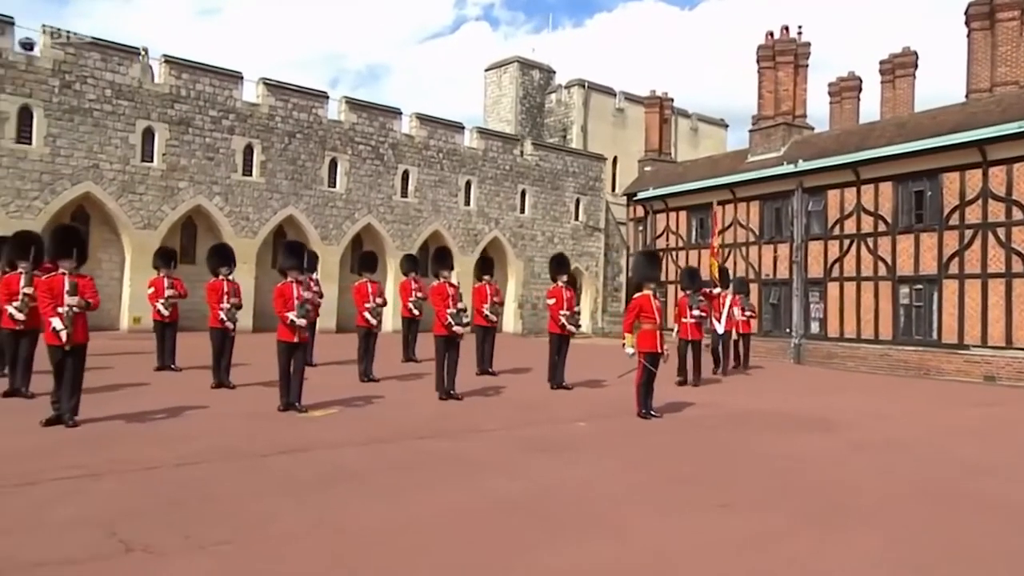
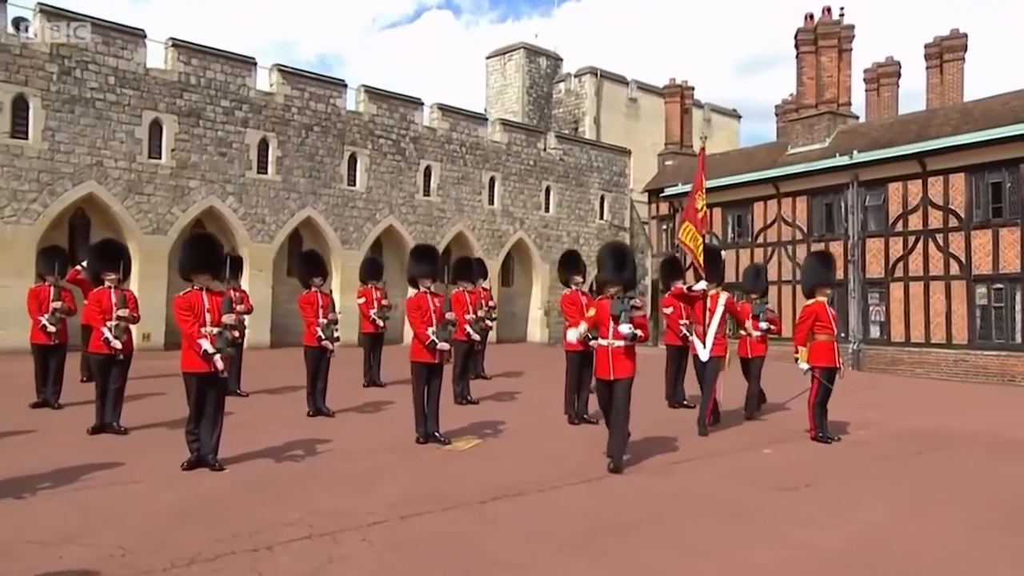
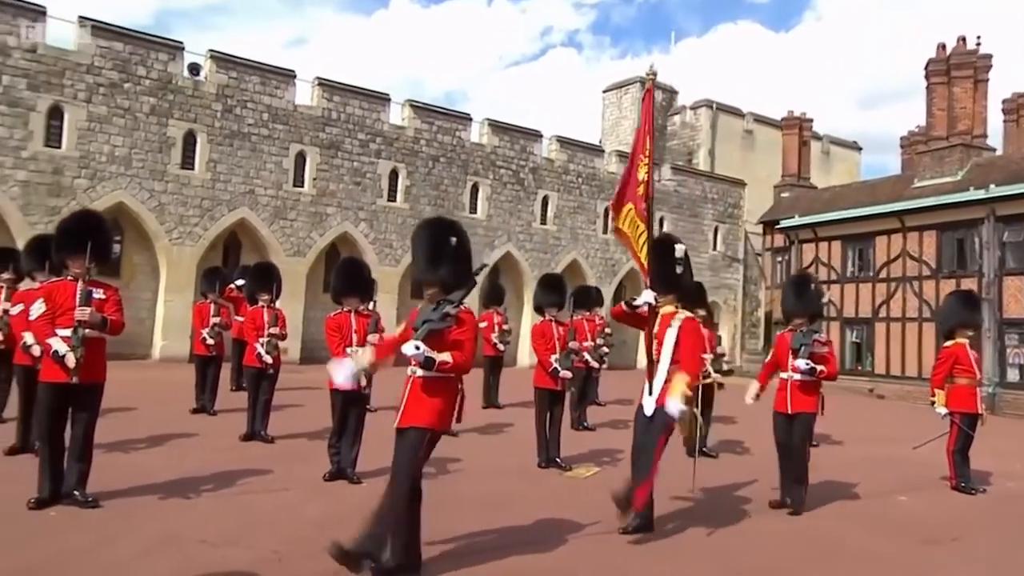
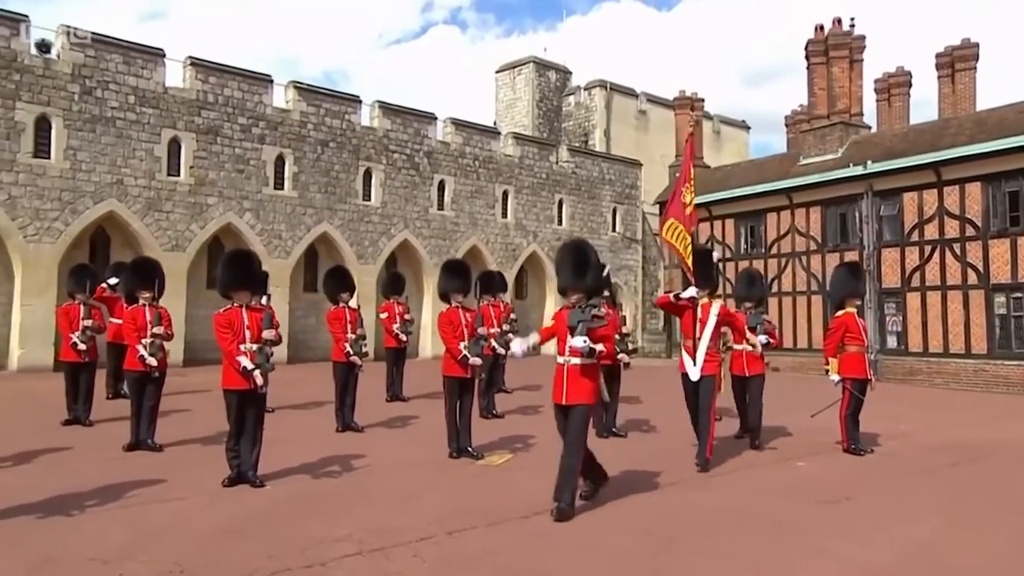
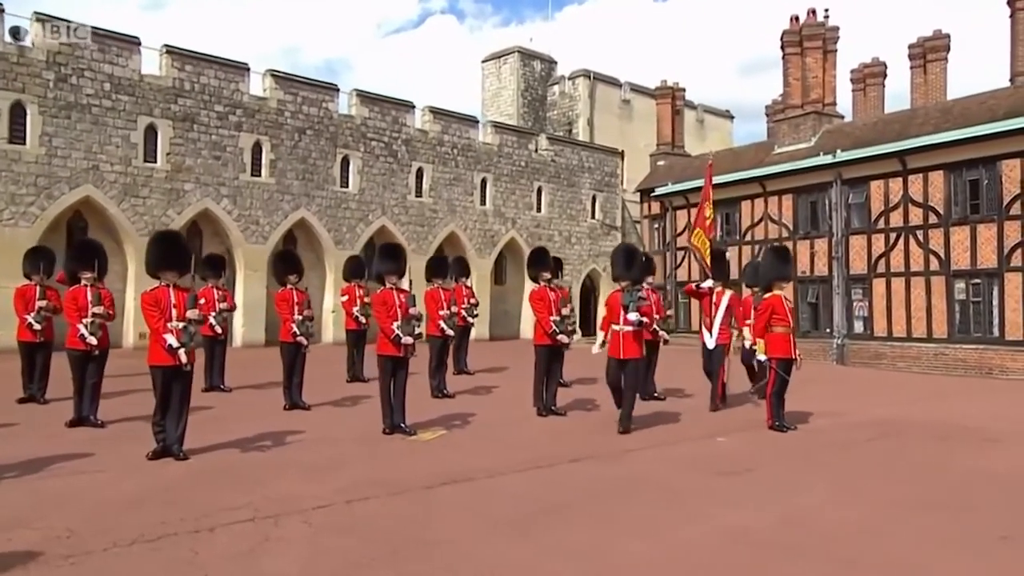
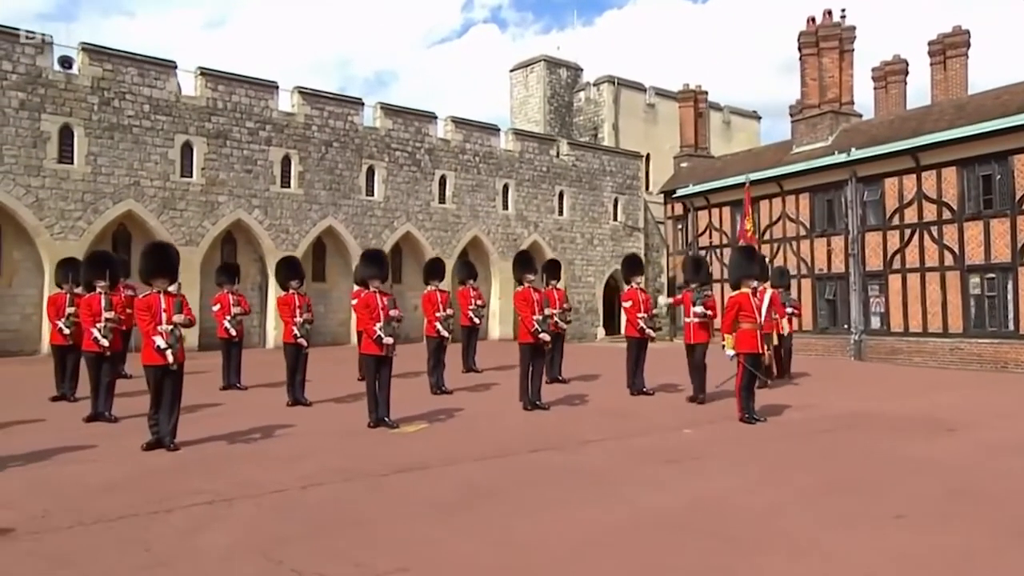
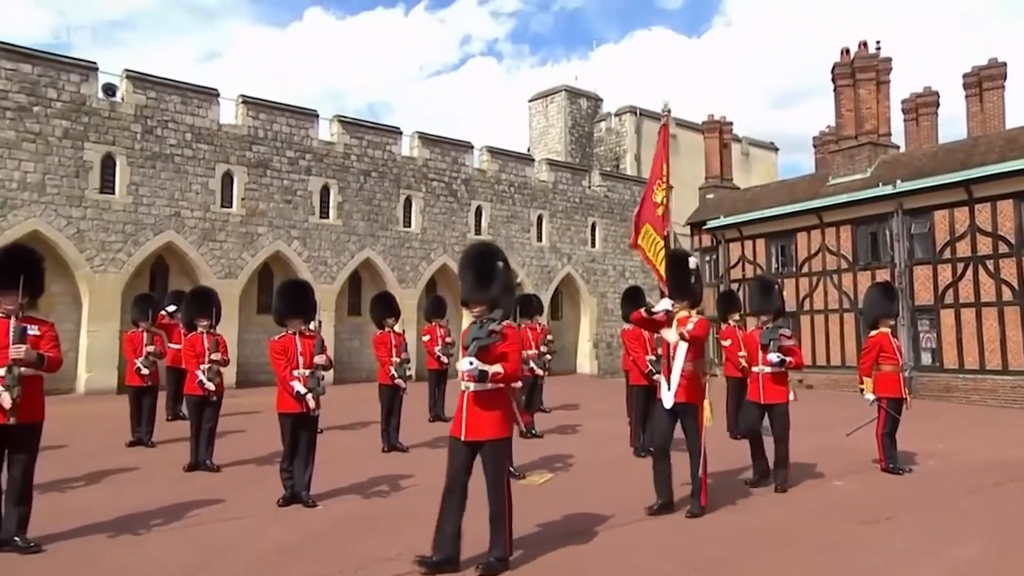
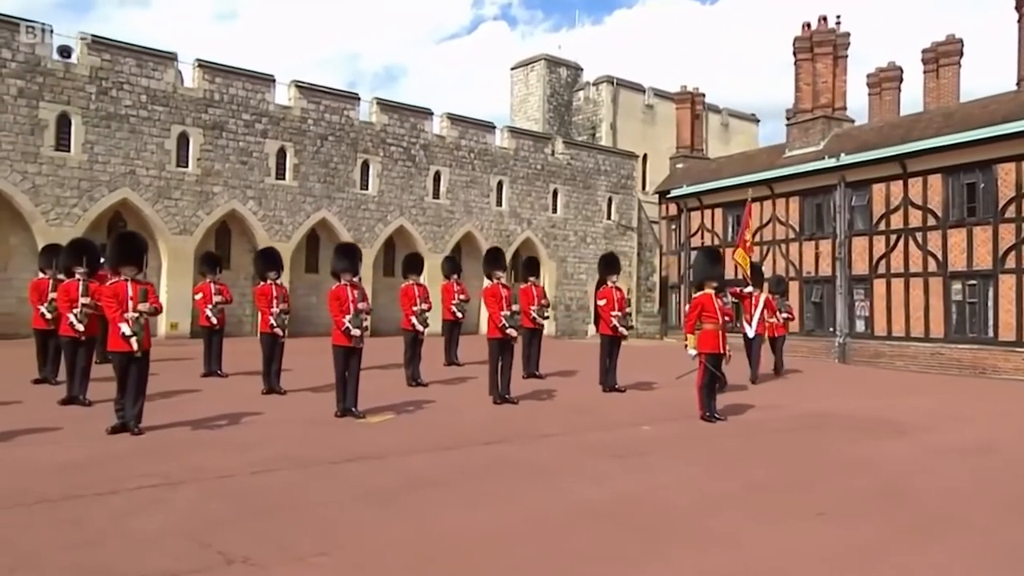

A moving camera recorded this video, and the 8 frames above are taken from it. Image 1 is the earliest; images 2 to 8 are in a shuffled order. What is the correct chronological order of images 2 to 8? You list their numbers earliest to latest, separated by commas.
8, 6, 5, 2, 4, 7, 3
